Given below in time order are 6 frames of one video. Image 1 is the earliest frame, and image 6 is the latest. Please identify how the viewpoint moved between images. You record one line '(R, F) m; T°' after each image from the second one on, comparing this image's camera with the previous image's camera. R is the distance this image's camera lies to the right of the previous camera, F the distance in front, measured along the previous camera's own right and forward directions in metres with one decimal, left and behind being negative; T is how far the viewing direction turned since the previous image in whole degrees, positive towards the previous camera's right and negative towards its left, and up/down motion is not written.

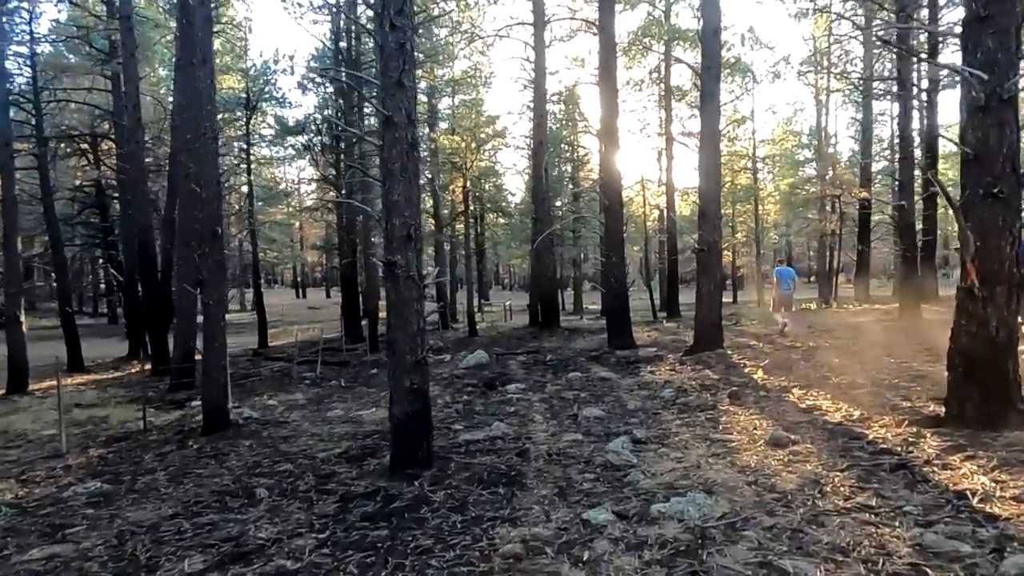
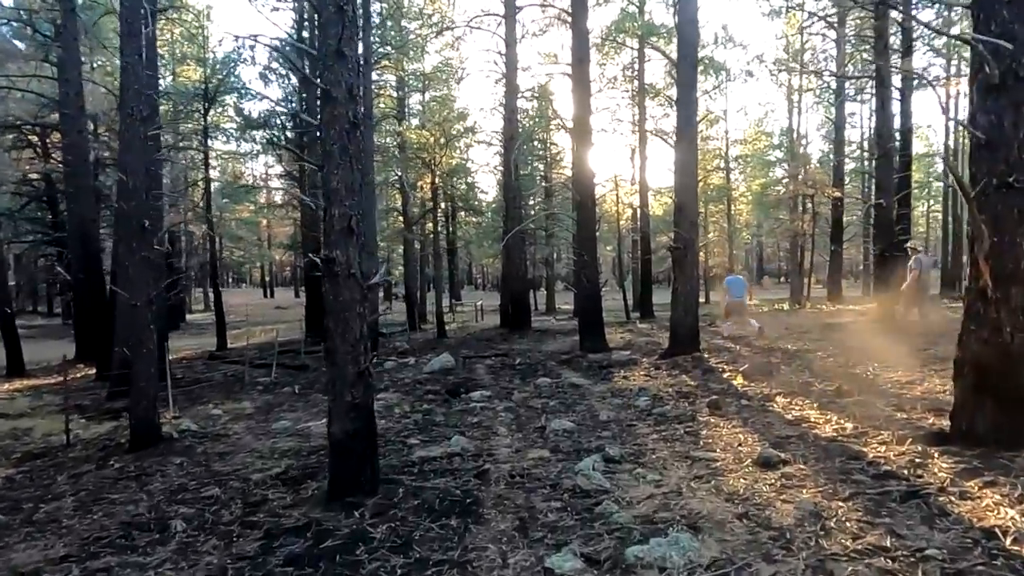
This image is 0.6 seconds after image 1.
(+0.1, +0.6) m; +2°
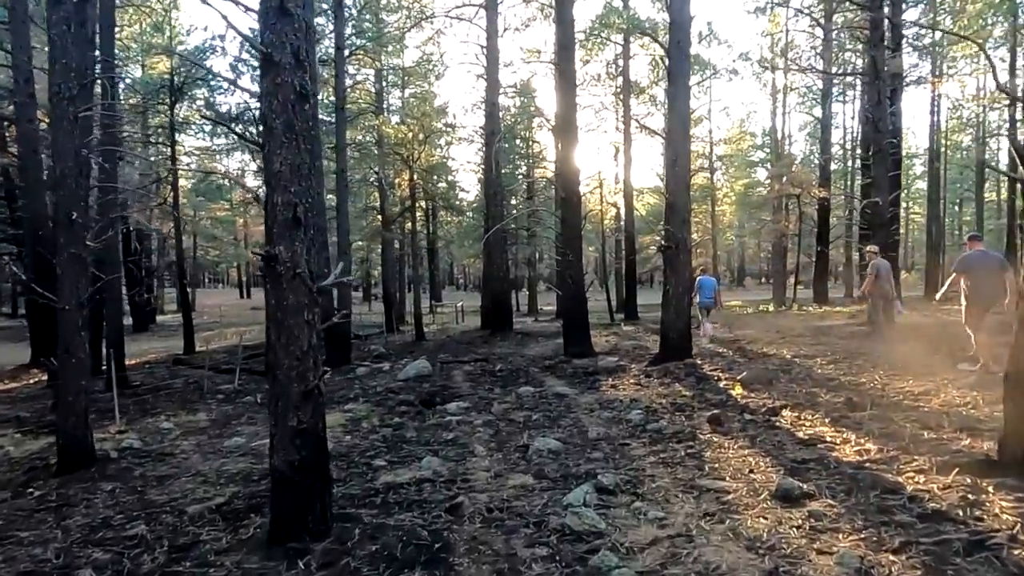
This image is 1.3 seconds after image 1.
(0.0, +0.7) m; +2°
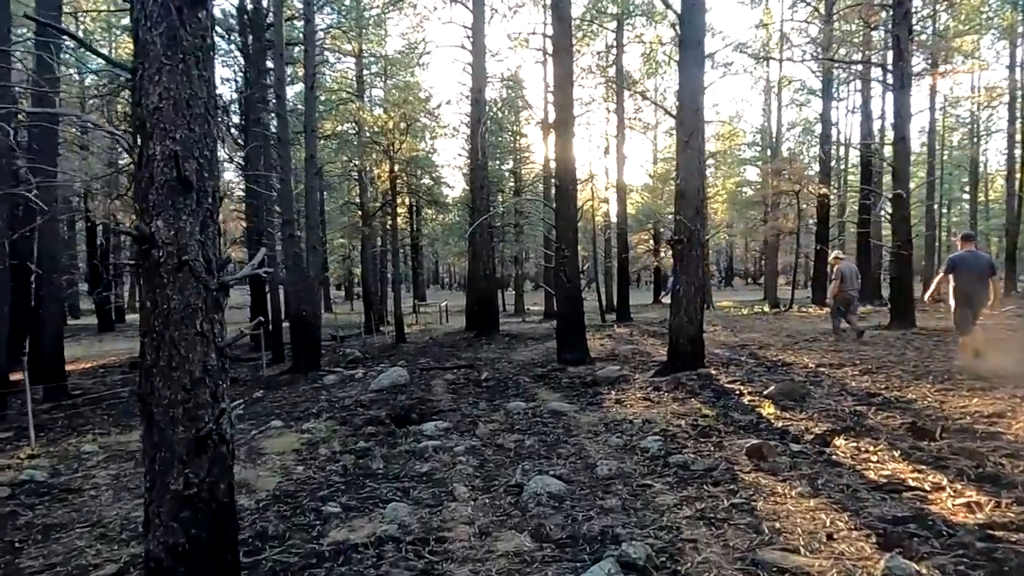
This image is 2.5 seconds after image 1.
(0.0, +1.1) m; +1°
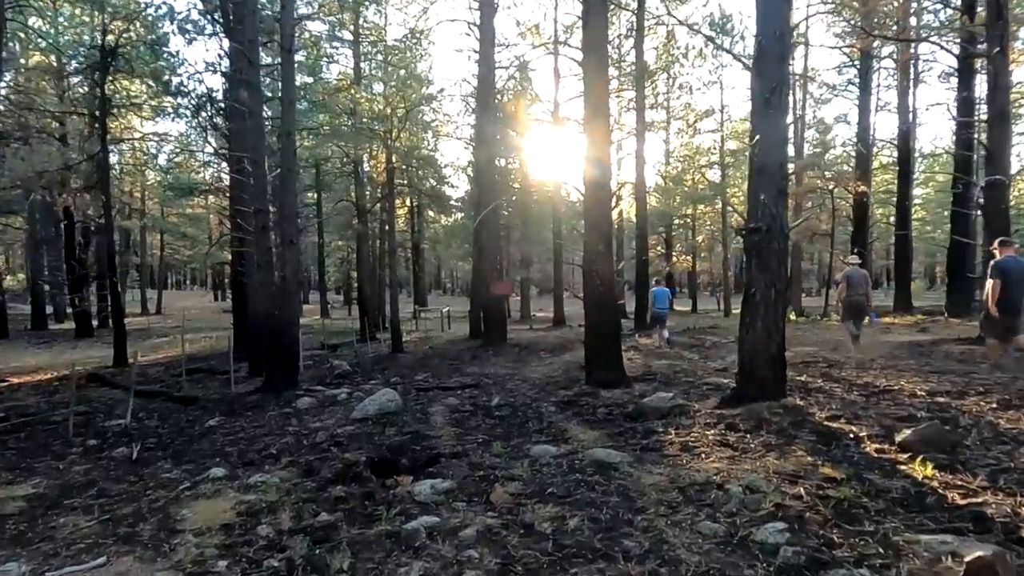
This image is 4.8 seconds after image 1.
(-0.2, +1.9) m; 0°
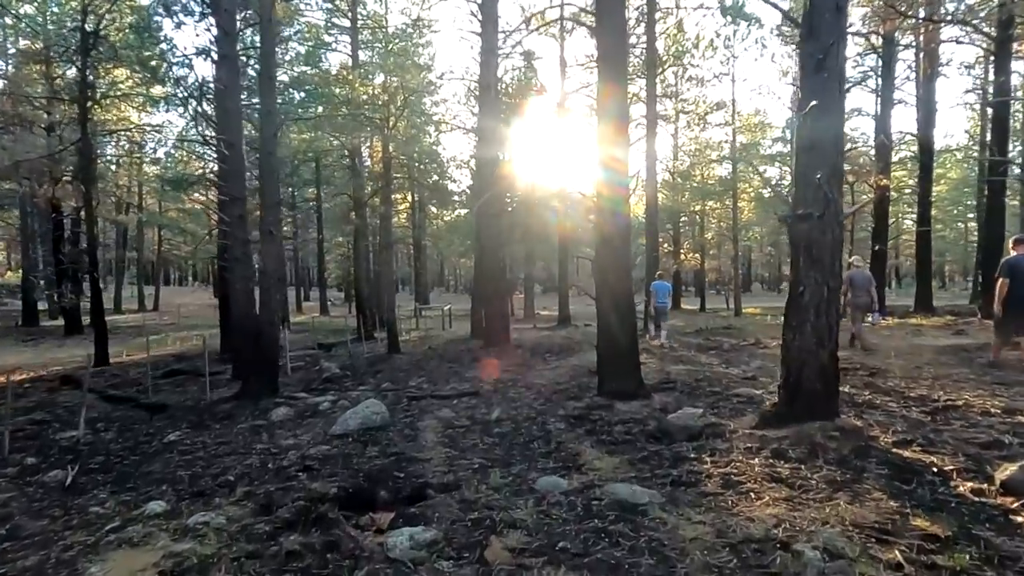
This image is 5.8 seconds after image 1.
(0.0, +0.9) m; 0°
